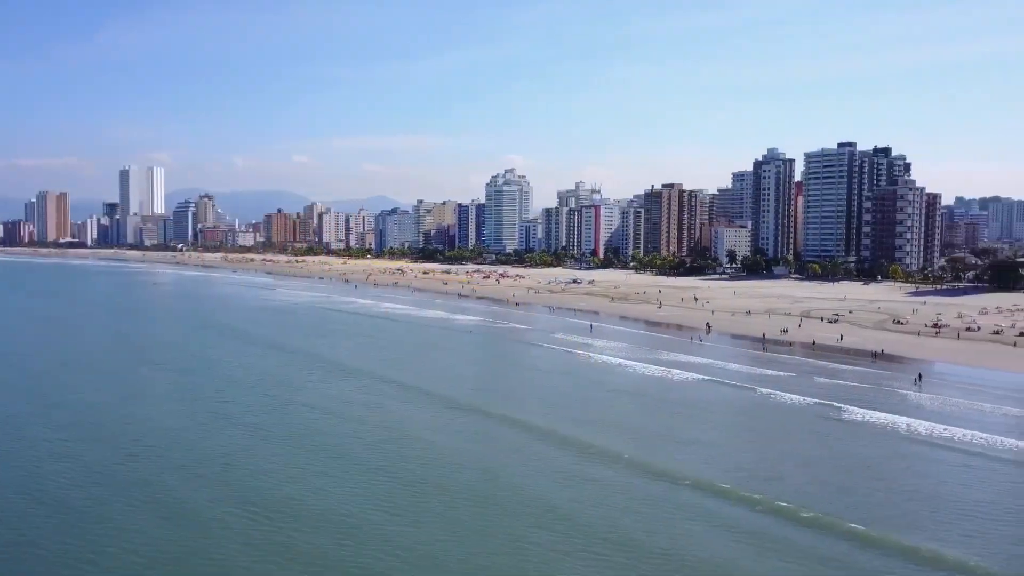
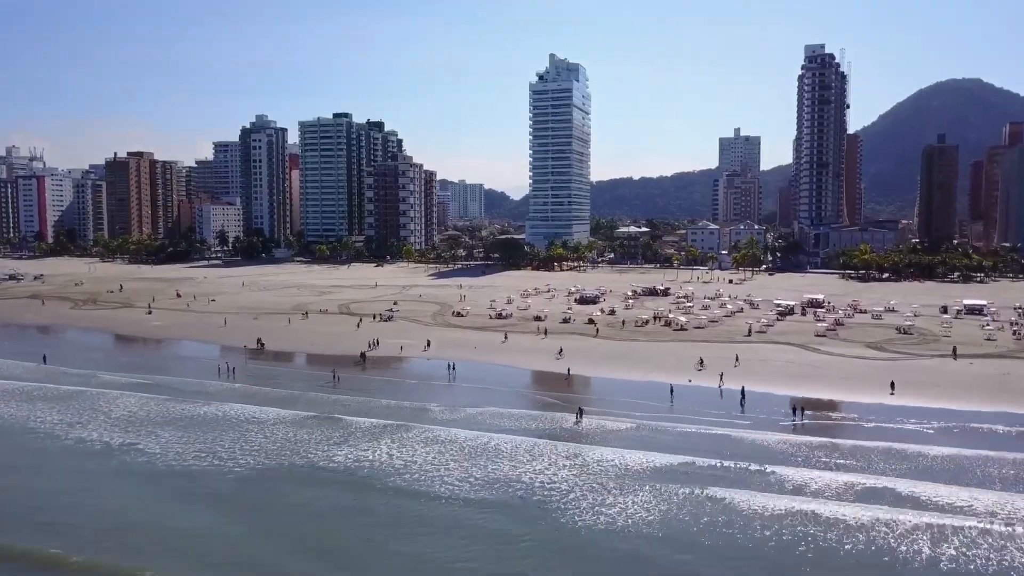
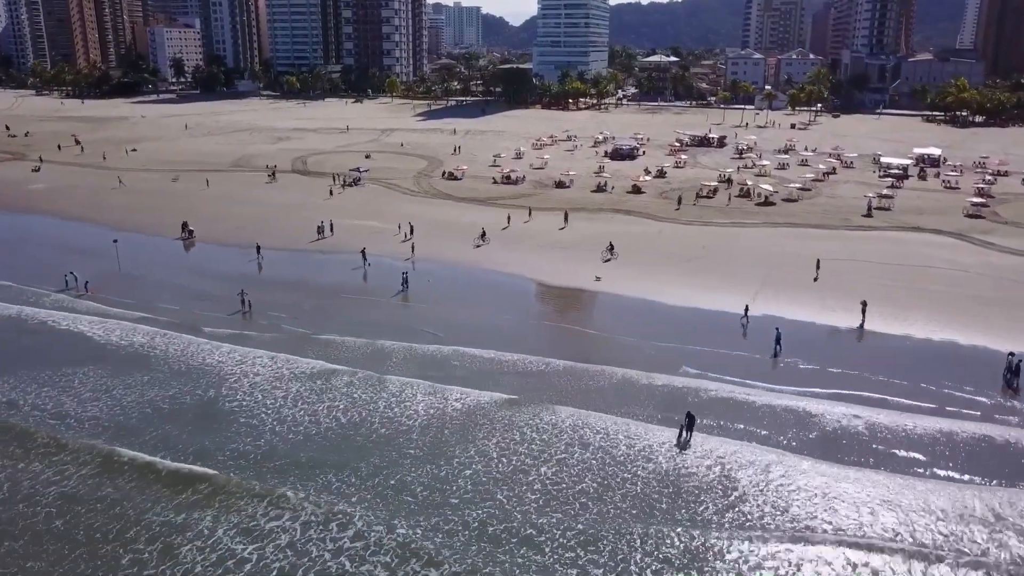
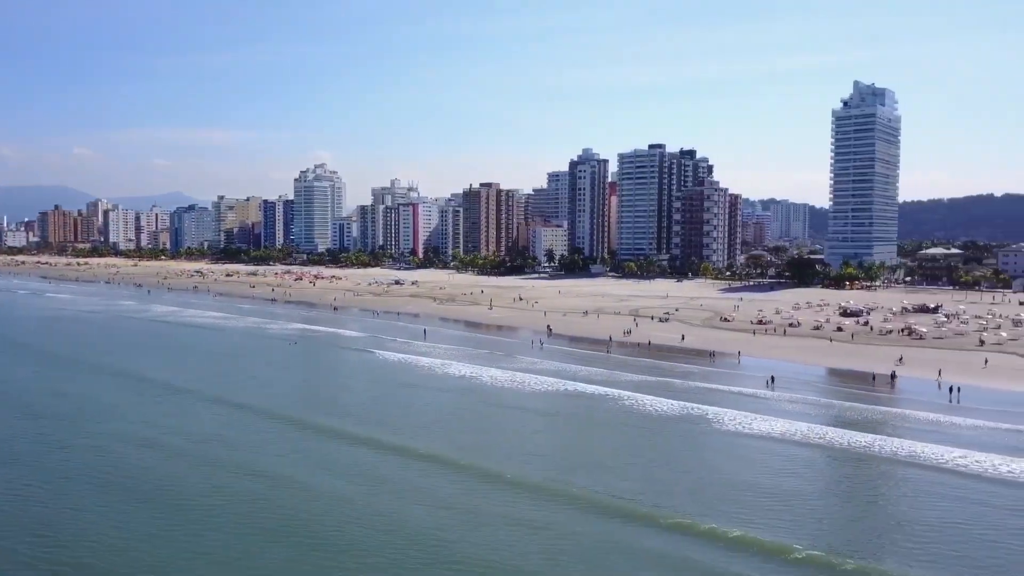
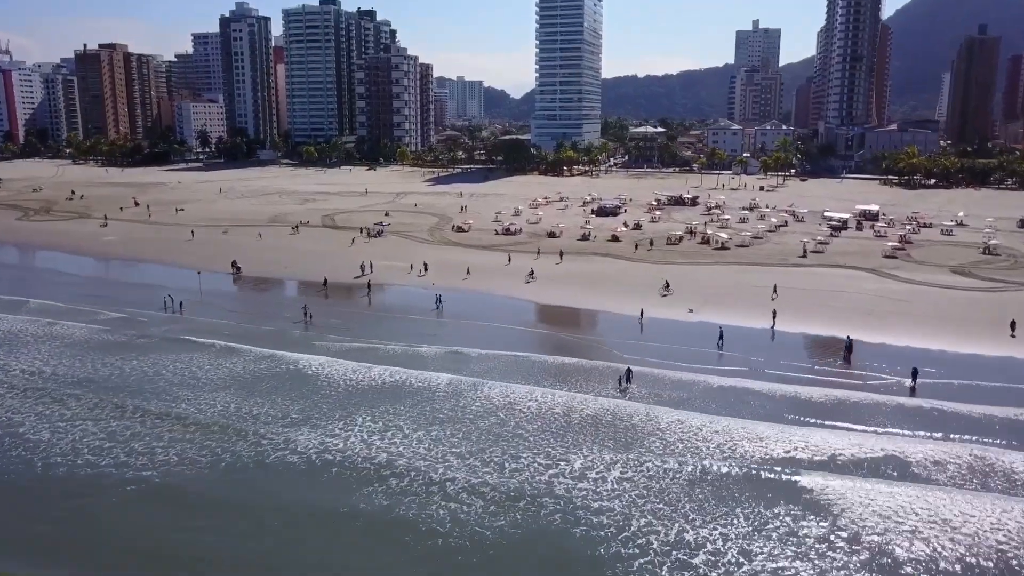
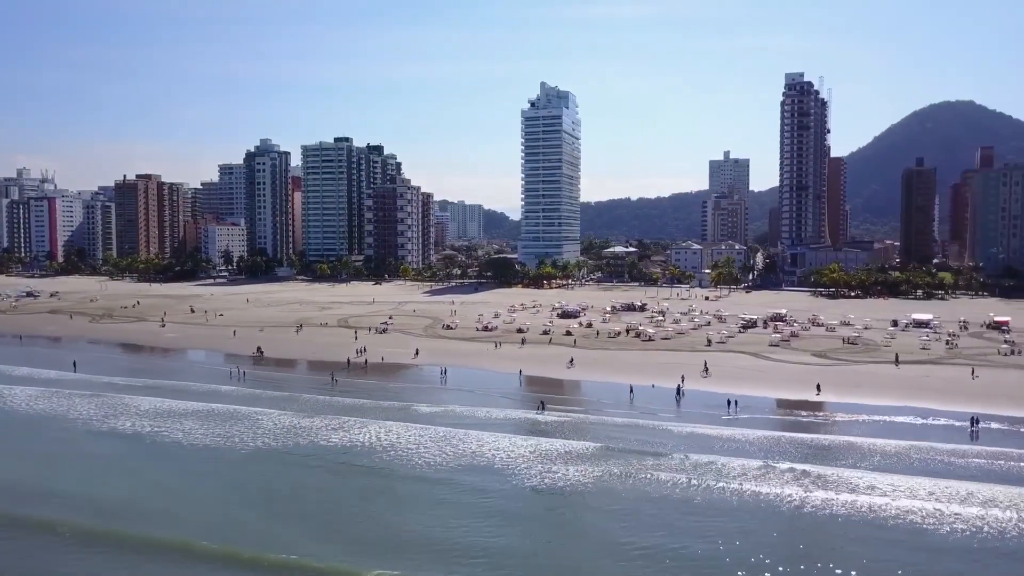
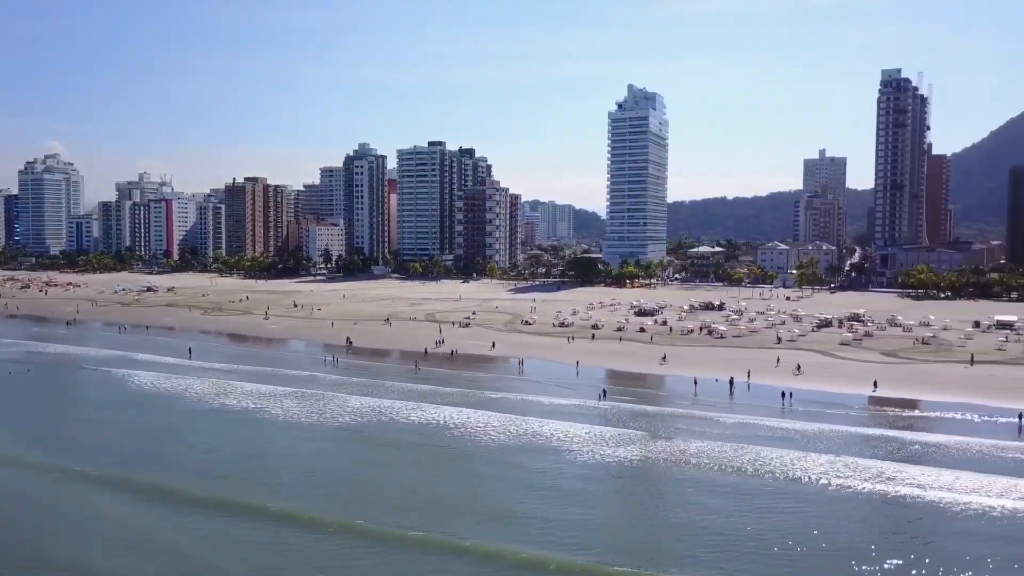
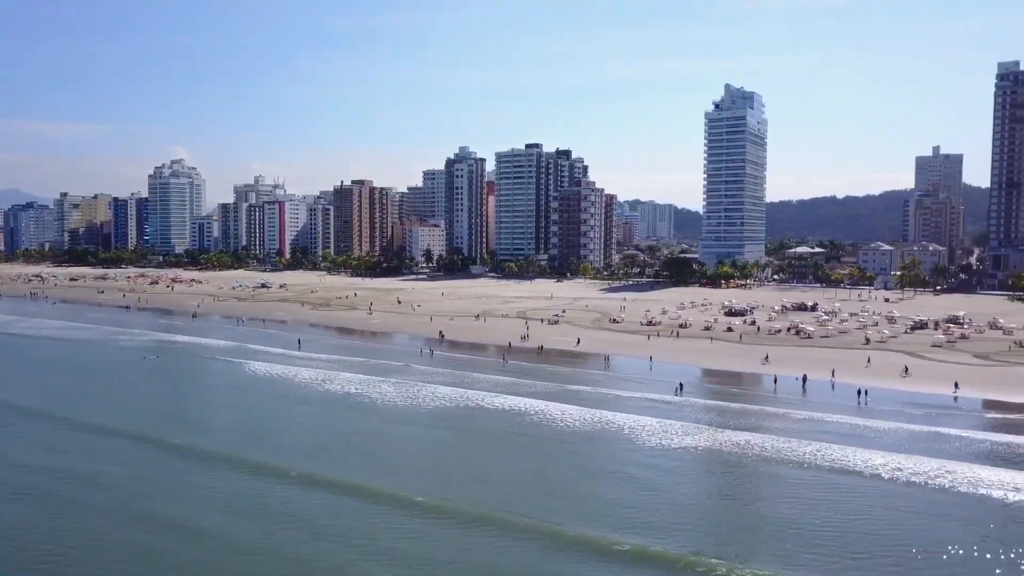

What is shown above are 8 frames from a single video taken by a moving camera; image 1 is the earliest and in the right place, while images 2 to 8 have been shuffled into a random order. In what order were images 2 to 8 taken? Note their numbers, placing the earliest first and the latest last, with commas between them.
4, 8, 7, 6, 2, 5, 3
